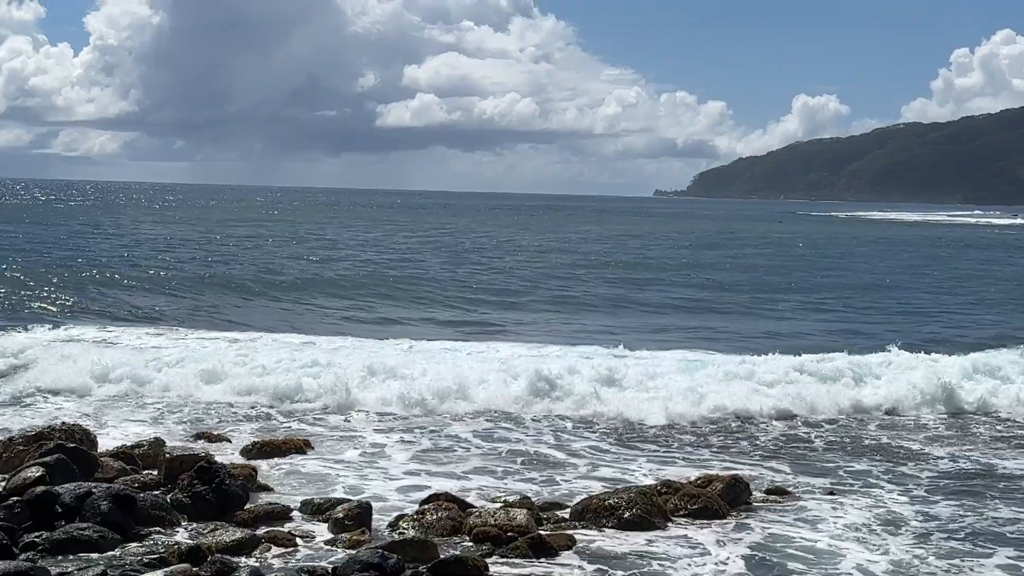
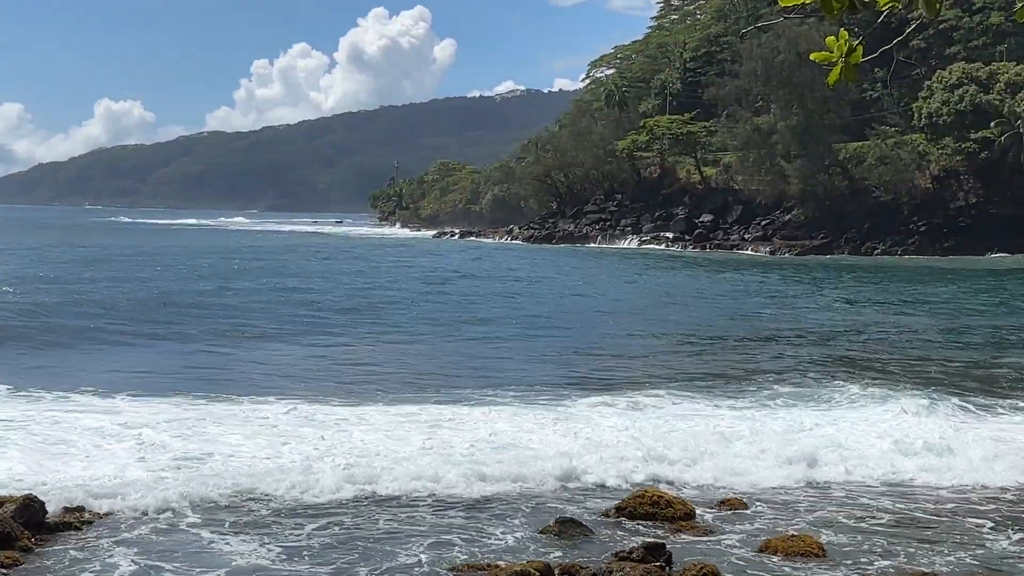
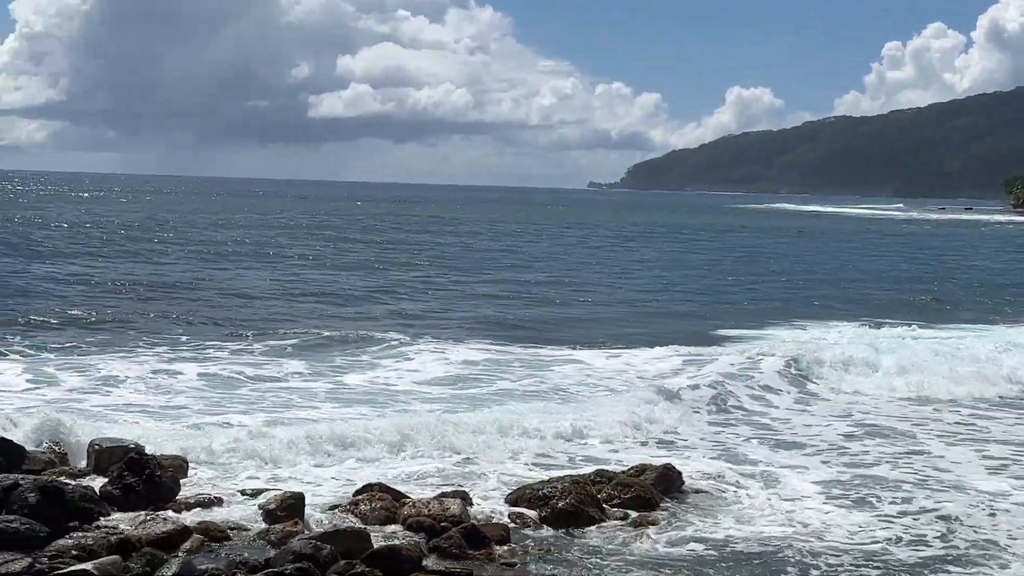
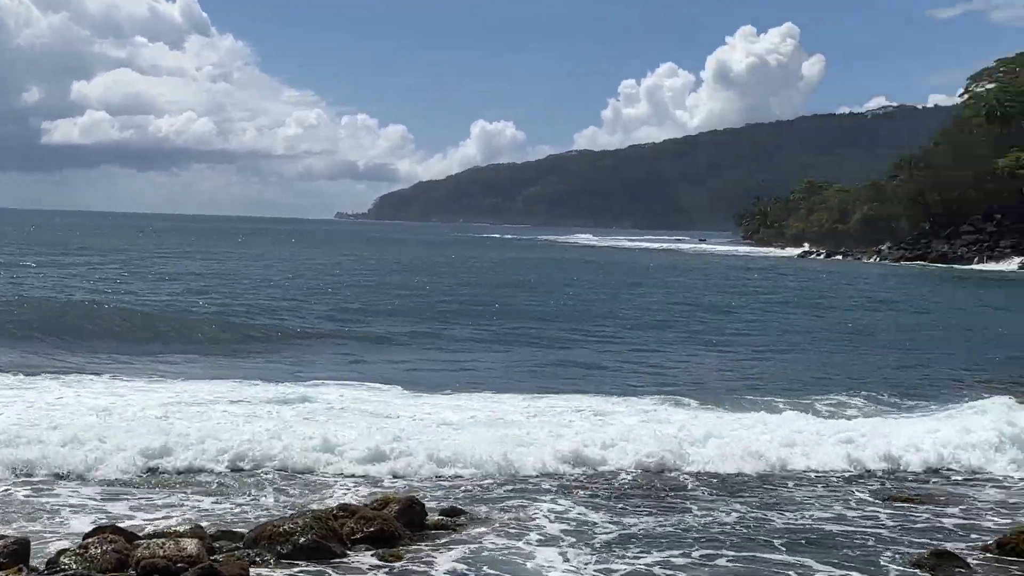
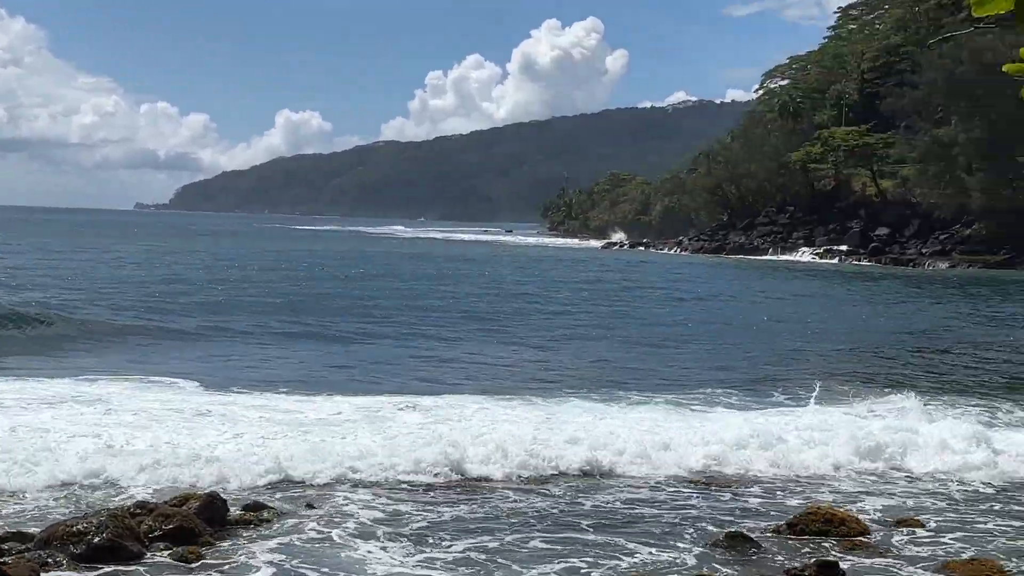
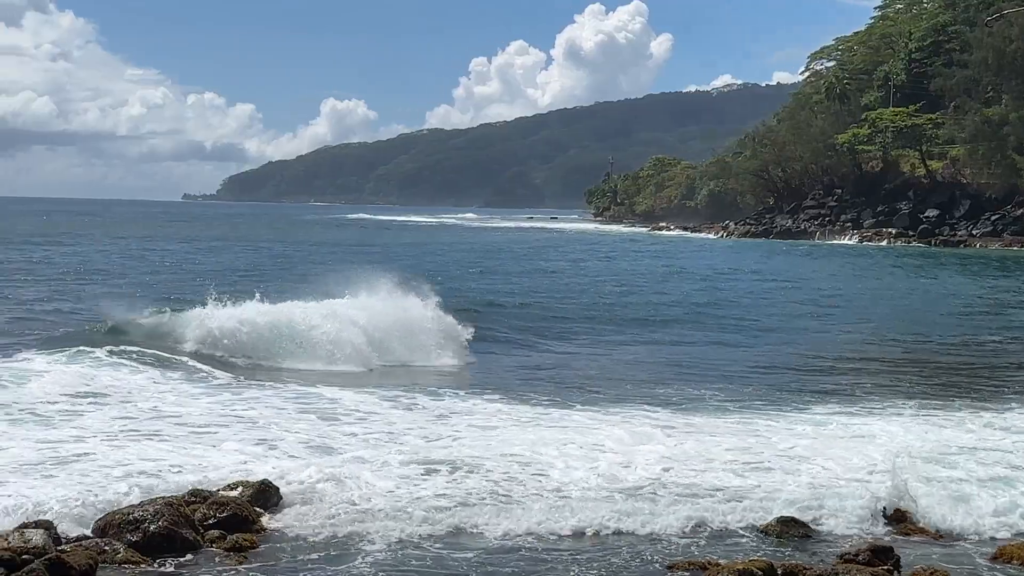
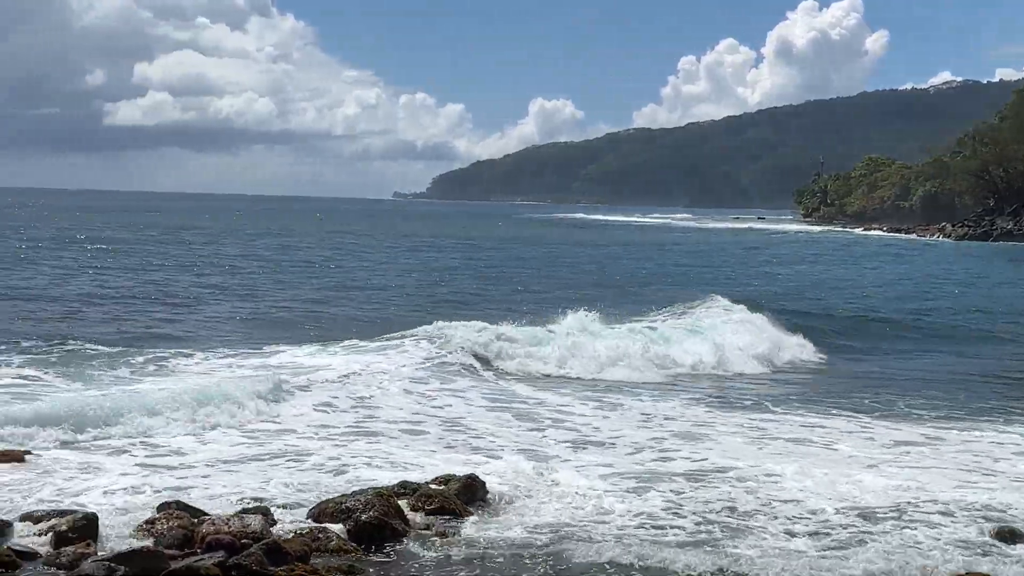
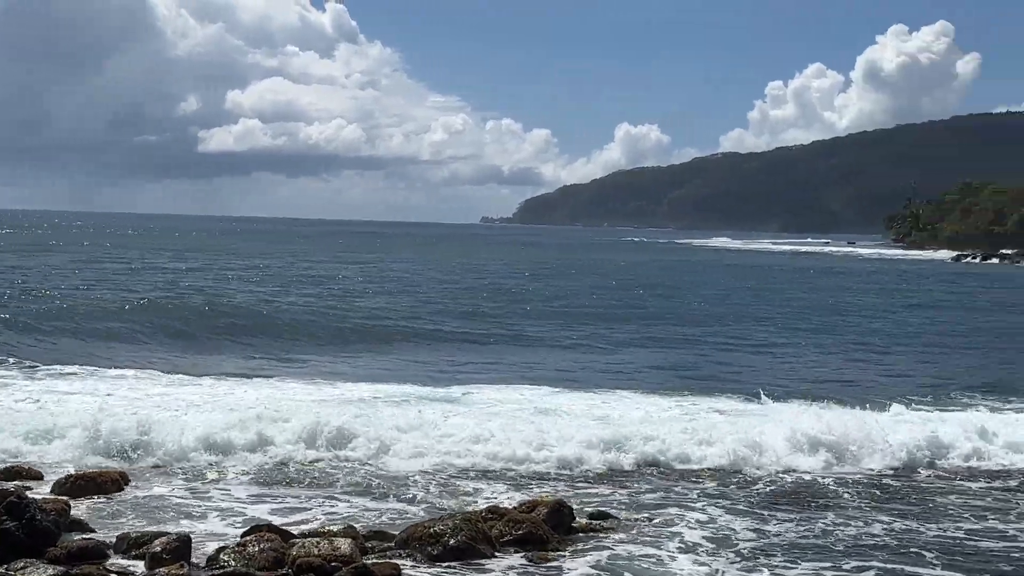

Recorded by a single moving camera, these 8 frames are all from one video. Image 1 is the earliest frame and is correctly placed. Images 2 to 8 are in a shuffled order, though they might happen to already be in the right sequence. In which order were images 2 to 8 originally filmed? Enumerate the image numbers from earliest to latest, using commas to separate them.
8, 4, 5, 2, 6, 7, 3
